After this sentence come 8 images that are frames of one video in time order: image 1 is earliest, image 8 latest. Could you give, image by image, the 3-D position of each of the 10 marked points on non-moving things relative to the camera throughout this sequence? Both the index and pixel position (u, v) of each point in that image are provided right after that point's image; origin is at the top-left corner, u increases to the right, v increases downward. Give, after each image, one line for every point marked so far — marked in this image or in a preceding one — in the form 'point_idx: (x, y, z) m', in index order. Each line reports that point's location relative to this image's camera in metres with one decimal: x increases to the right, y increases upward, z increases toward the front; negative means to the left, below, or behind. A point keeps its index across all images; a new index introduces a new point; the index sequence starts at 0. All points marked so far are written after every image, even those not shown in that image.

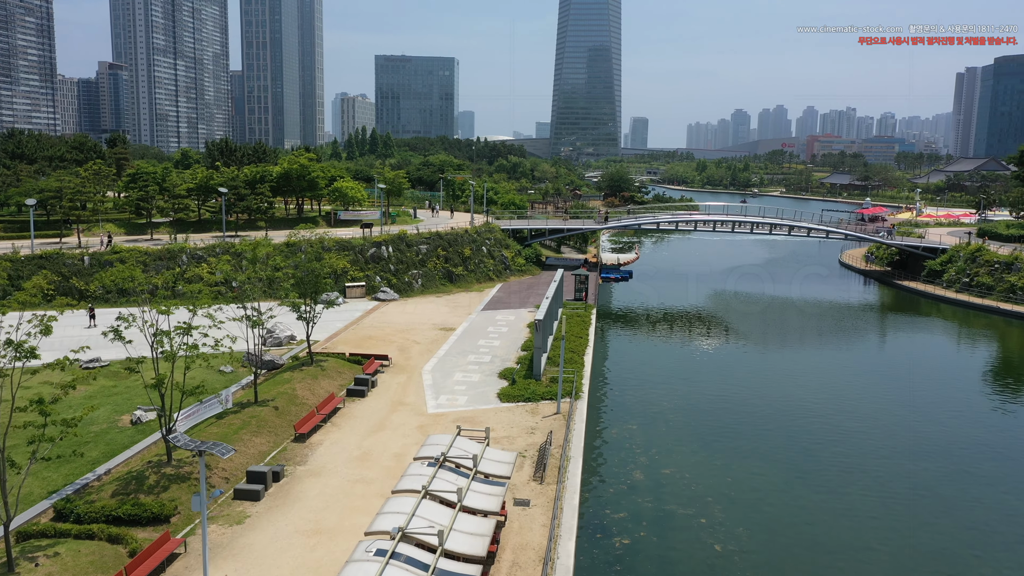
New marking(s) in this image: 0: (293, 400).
0: (-4.8, -2.4, +18.1) m
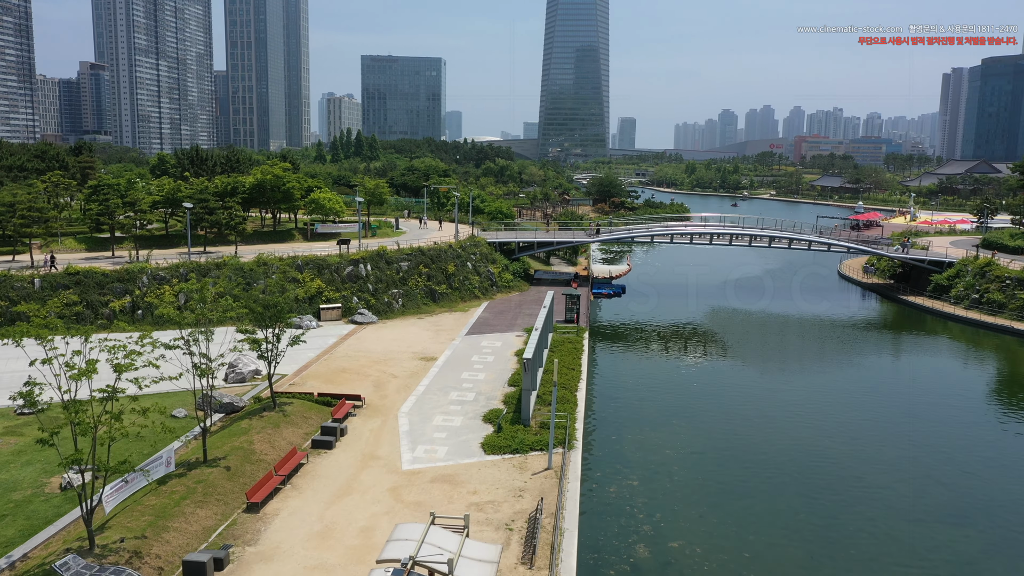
0: (-5.1, -3.2, +16.0) m
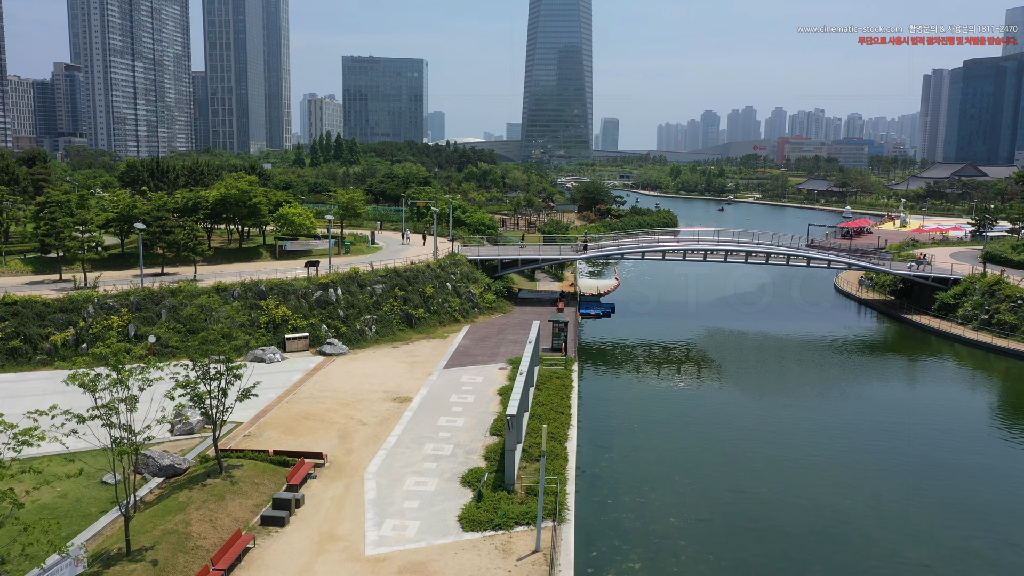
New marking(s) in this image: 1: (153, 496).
0: (-5.4, -4.2, +13.5) m
1: (-6.8, -3.9, +15.7) m
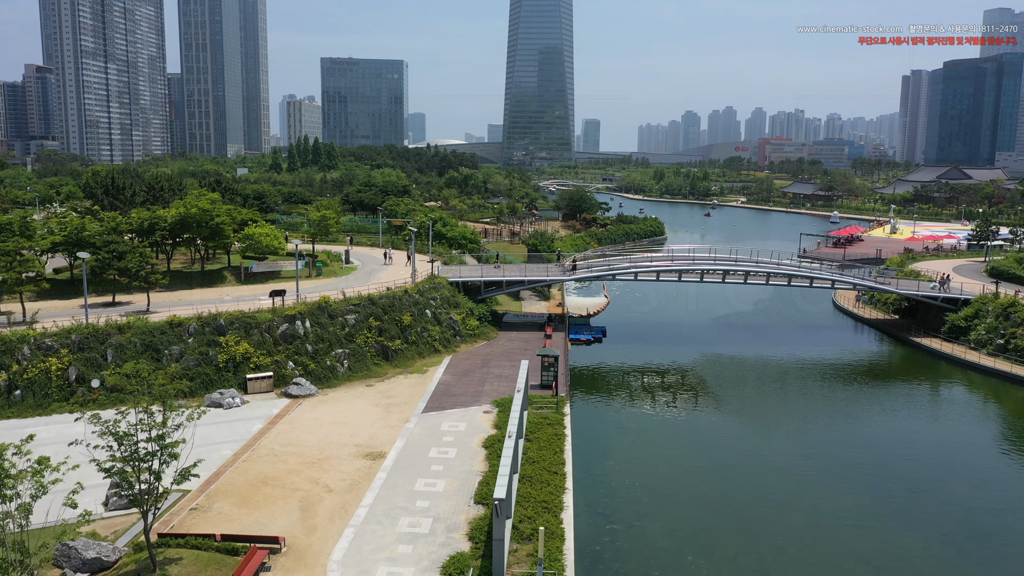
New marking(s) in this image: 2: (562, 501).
0: (-5.5, -5.2, +10.9) m
1: (-7.0, -5.0, +13.1) m
2: (+1.0, -4.4, +17.5) m
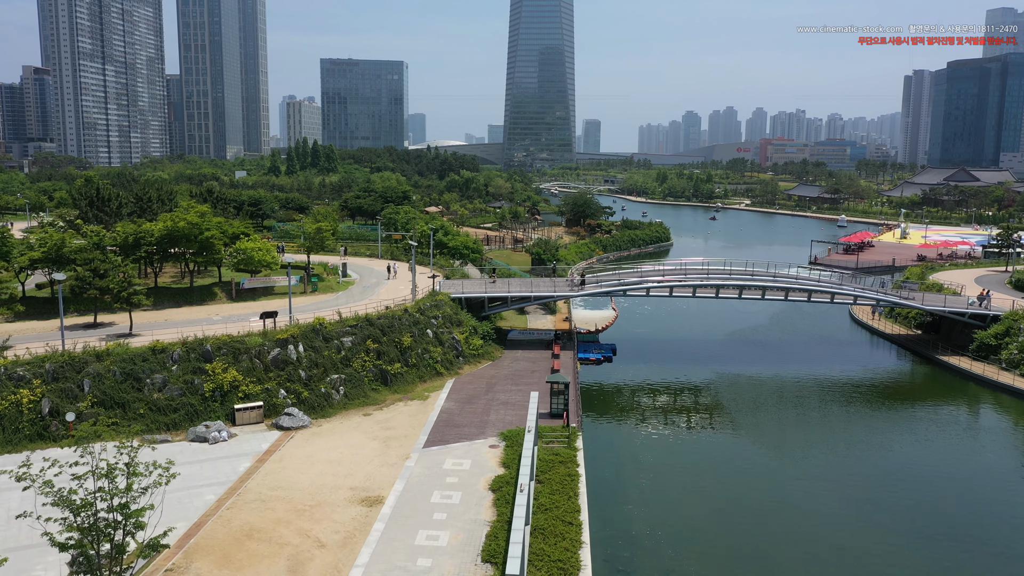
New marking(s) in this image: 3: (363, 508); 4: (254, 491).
0: (-5.2, -5.8, +9.2) m
1: (-6.7, -5.6, +11.3) m
2: (+1.3, -5.1, +15.8) m
3: (-3.3, -4.8, +18.3) m
4: (-5.9, -4.6, +19.0) m
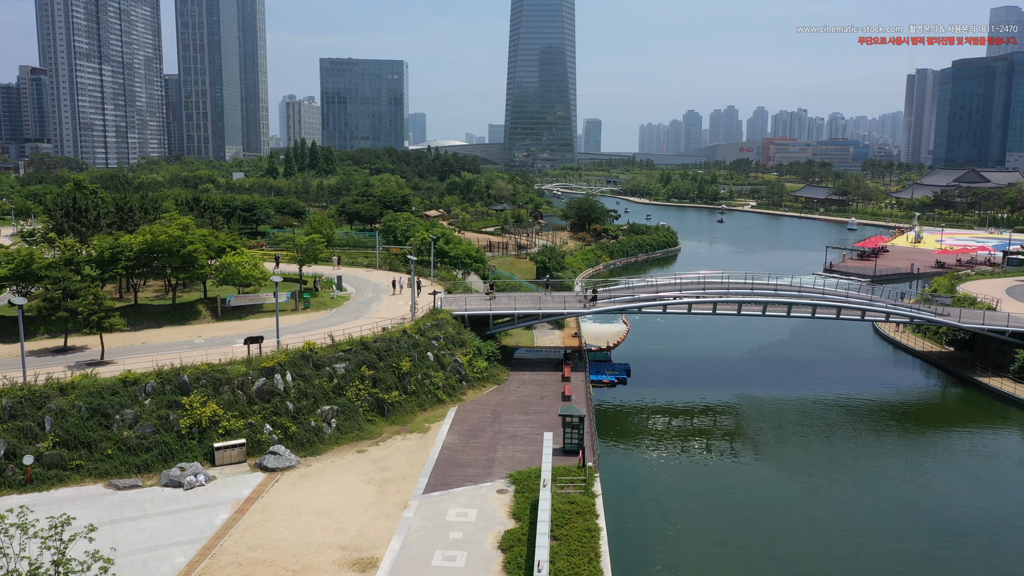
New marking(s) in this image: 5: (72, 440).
0: (-5.0, -6.5, +6.8) m
1: (-6.5, -6.3, +9.0) m
2: (+1.5, -5.7, +13.4) m
3: (-3.1, -5.4, +16.0) m
4: (-5.6, -5.2, +16.6) m
5: (-10.5, -3.6, +19.9) m
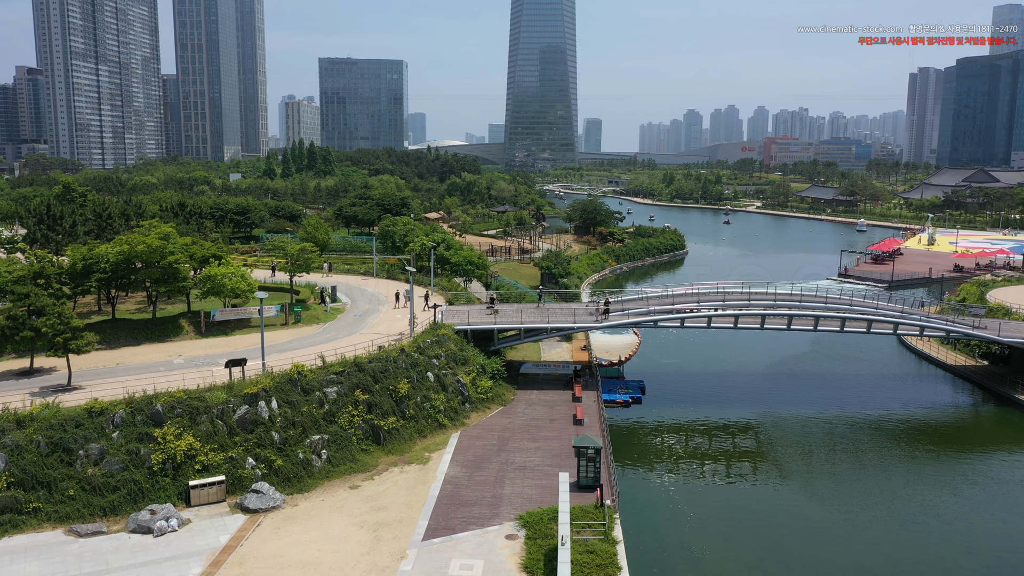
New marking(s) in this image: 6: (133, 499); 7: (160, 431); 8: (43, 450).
0: (-4.8, -6.9, +4.7) m
1: (-6.3, -6.7, +6.9) m
2: (+1.7, -6.1, +11.3) m
3: (-2.8, -5.9, +13.8) m
4: (-5.4, -5.7, +14.5) m
5: (-10.3, -4.1, +17.7) m
6: (-8.4, -4.7, +18.4) m
7: (-8.2, -3.3, +19.3) m
8: (-10.3, -3.6, +18.2) m
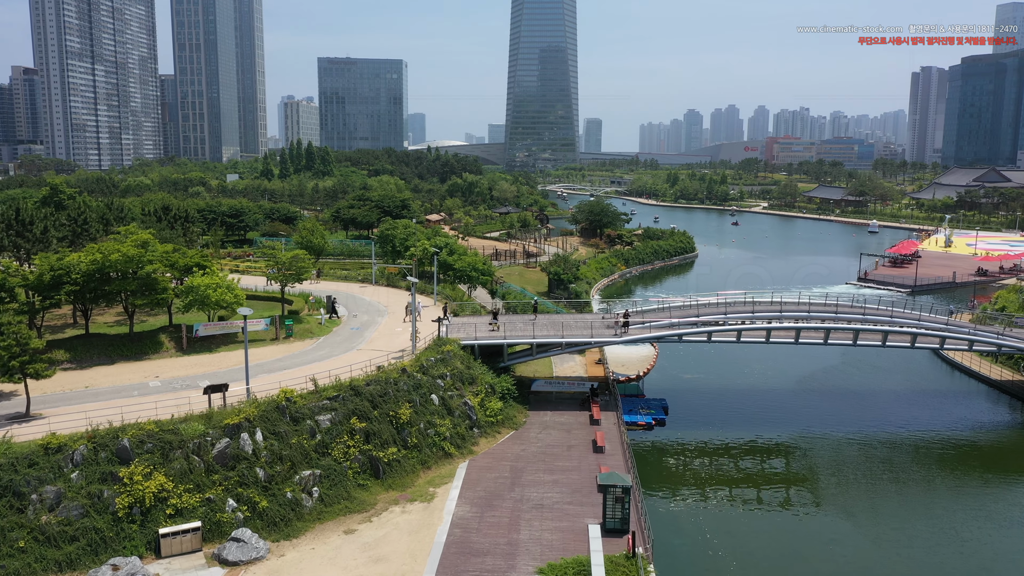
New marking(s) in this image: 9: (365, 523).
0: (-4.4, -7.3, +2.2) m
1: (-5.9, -7.1, +4.4) m
2: (+2.1, -6.5, +8.8) m
3: (-2.5, -6.2, +11.3) m
4: (-5.0, -6.0, +12.0) m
5: (-9.9, -4.5, +15.3) m
6: (-8.0, -5.0, +16.0) m
7: (-7.8, -3.7, +16.8) m
8: (-10.0, -3.9, +15.8) m
9: (-3.2, -5.2, +18.2) m
